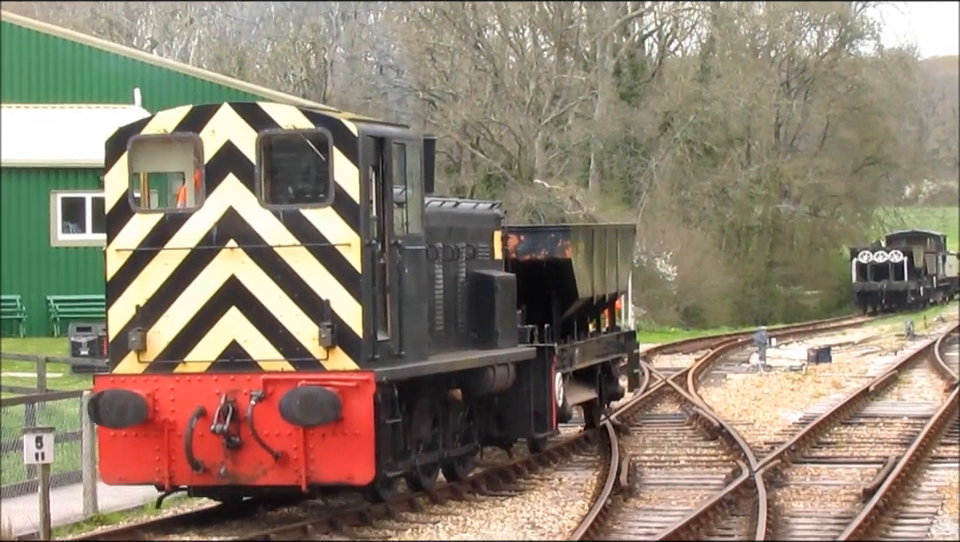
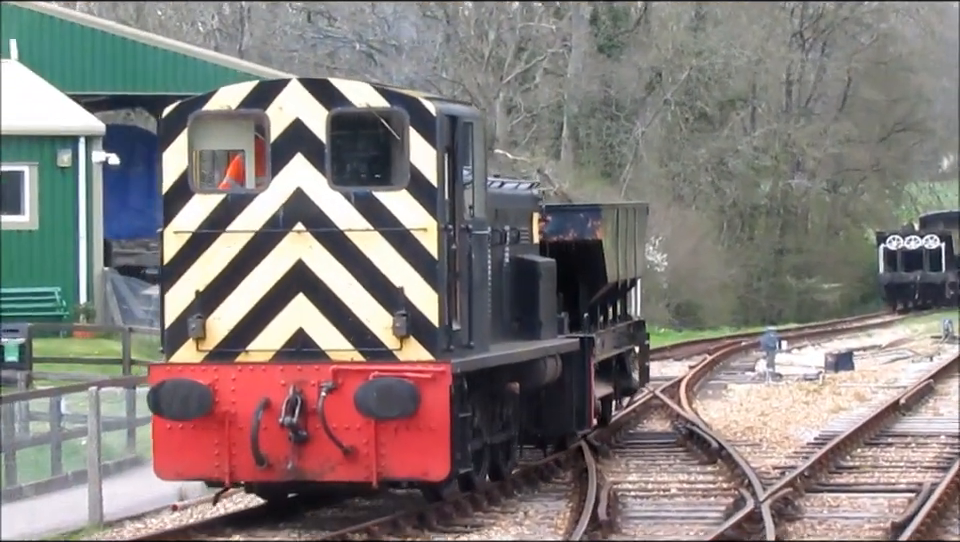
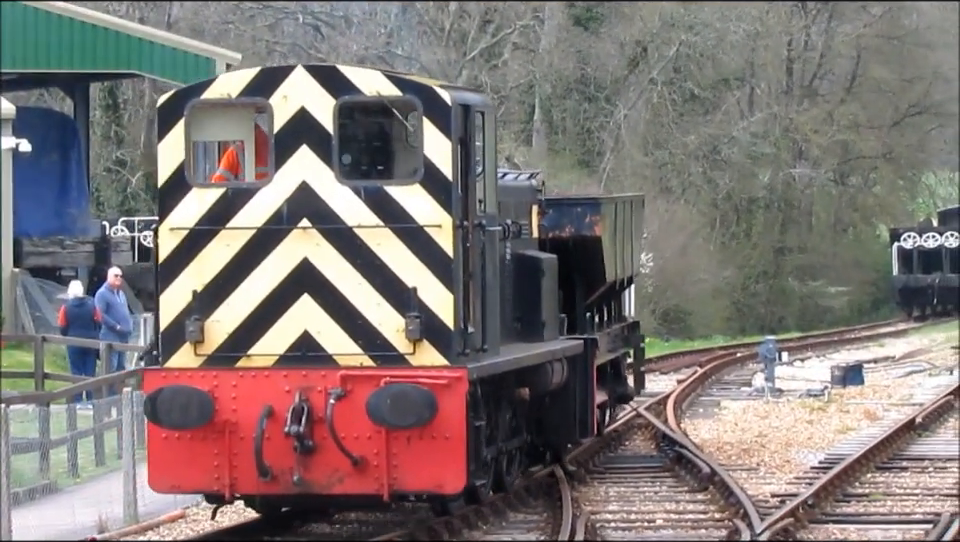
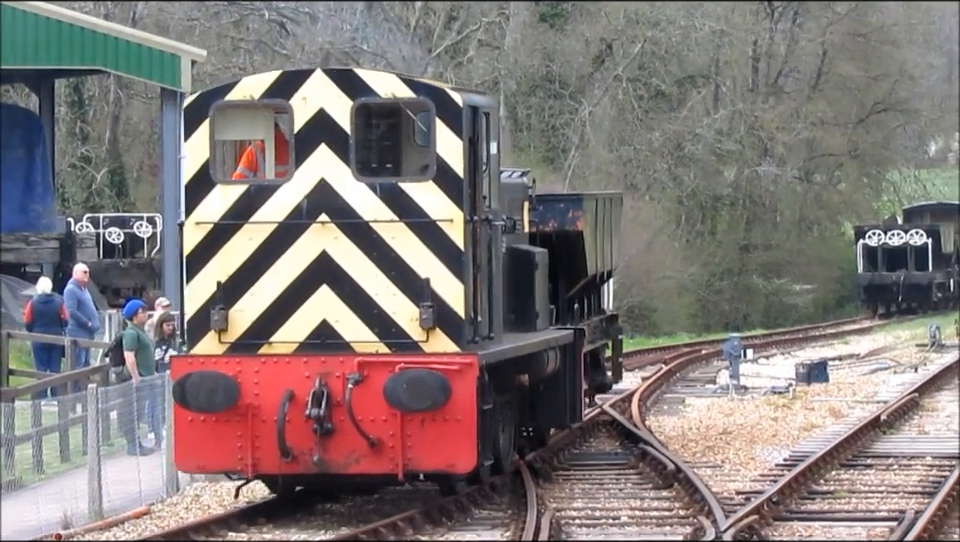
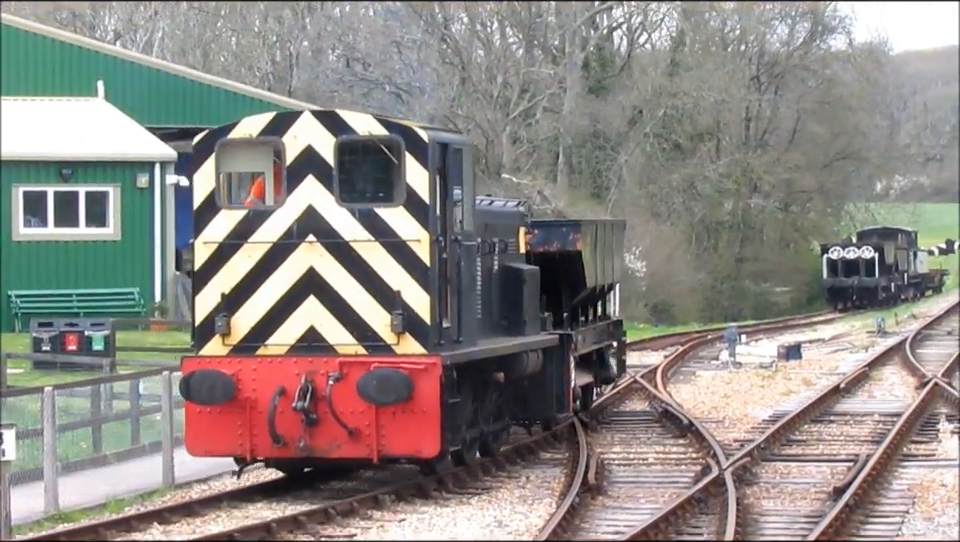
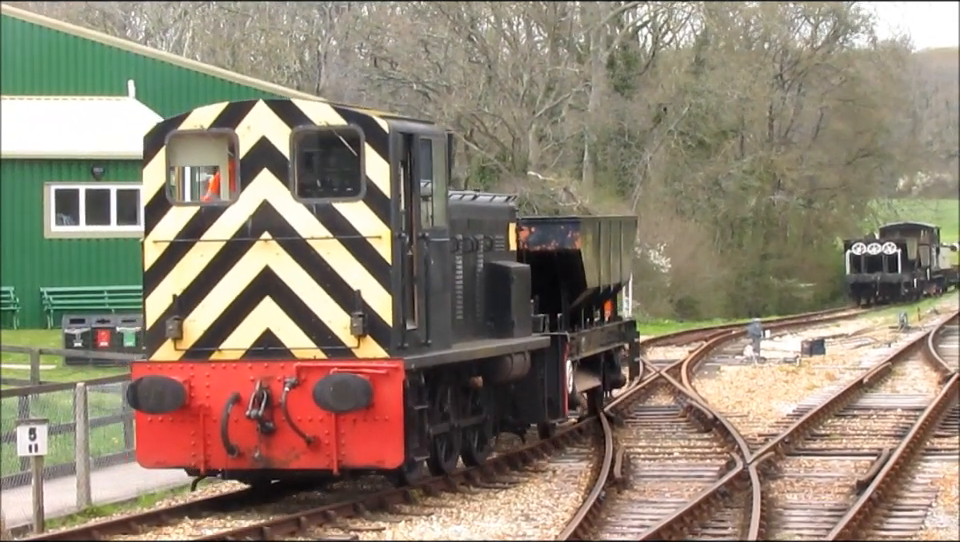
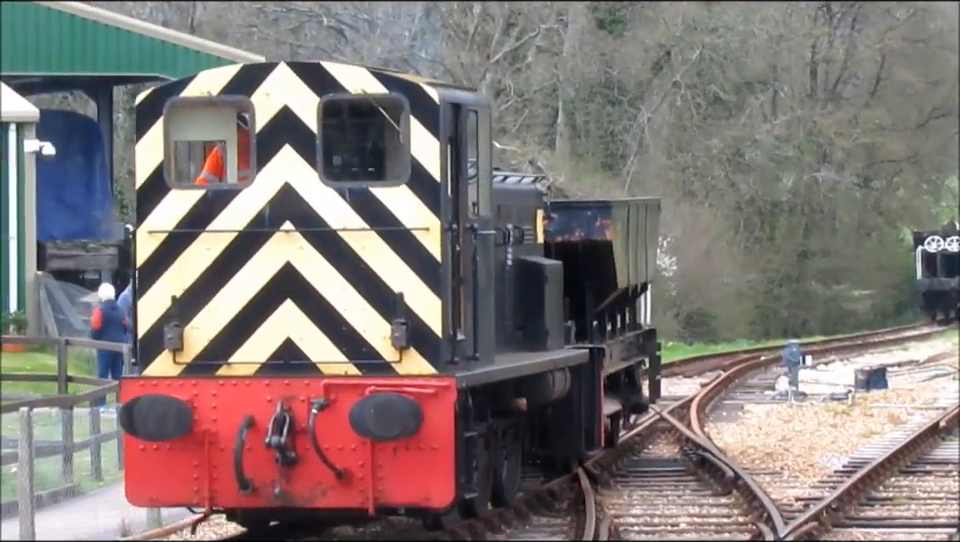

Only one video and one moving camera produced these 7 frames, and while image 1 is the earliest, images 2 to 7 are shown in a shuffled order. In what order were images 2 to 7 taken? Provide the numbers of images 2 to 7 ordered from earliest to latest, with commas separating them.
6, 5, 2, 7, 3, 4
